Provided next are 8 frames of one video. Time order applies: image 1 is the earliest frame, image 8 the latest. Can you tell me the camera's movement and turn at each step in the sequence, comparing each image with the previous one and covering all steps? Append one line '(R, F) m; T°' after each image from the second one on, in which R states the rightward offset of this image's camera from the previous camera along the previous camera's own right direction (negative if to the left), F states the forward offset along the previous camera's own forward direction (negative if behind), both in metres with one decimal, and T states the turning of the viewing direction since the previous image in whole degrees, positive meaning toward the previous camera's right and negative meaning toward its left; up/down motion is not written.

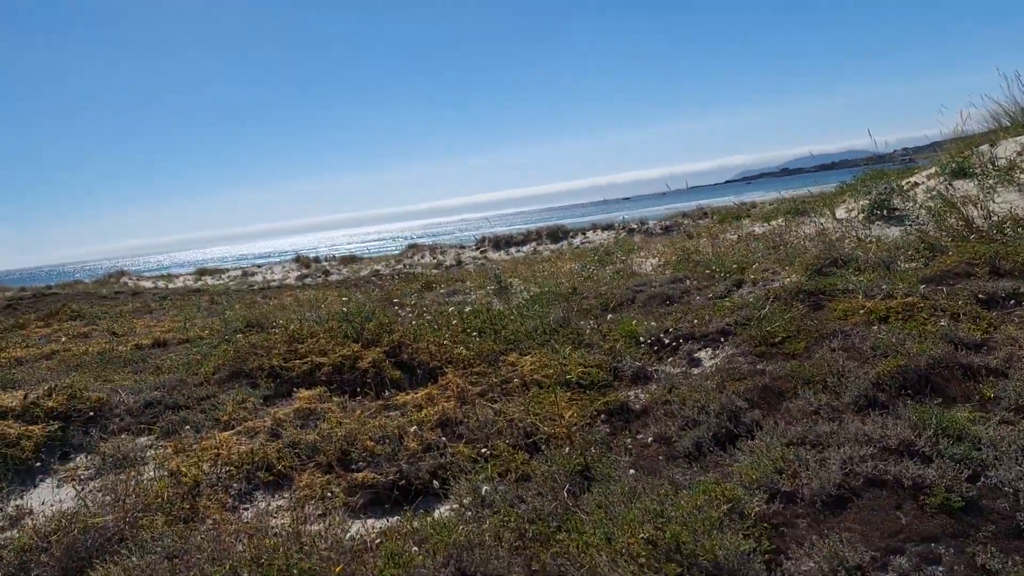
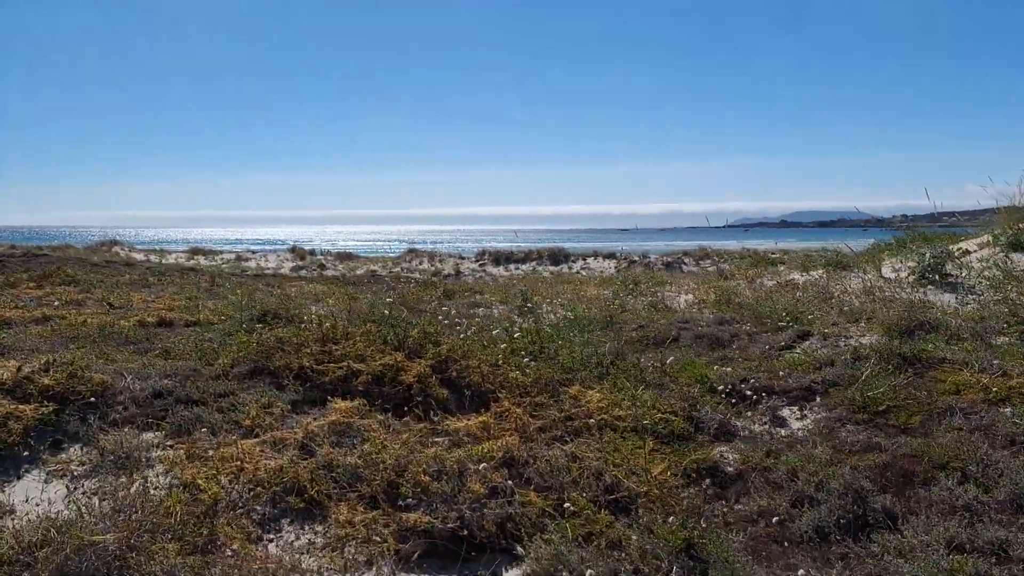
(-0.5, +0.4) m; +1°
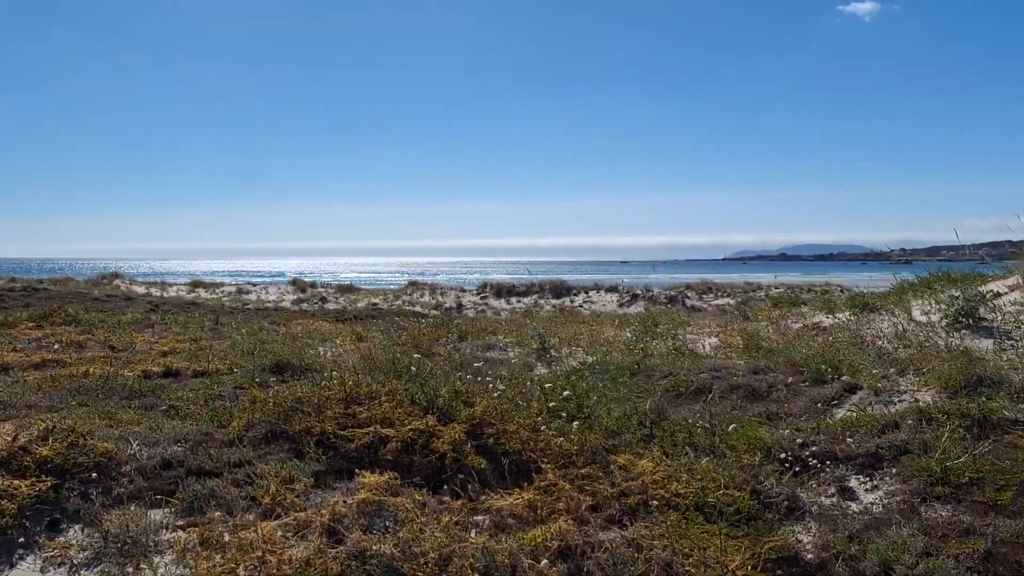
(-0.2, +0.2) m; 0°
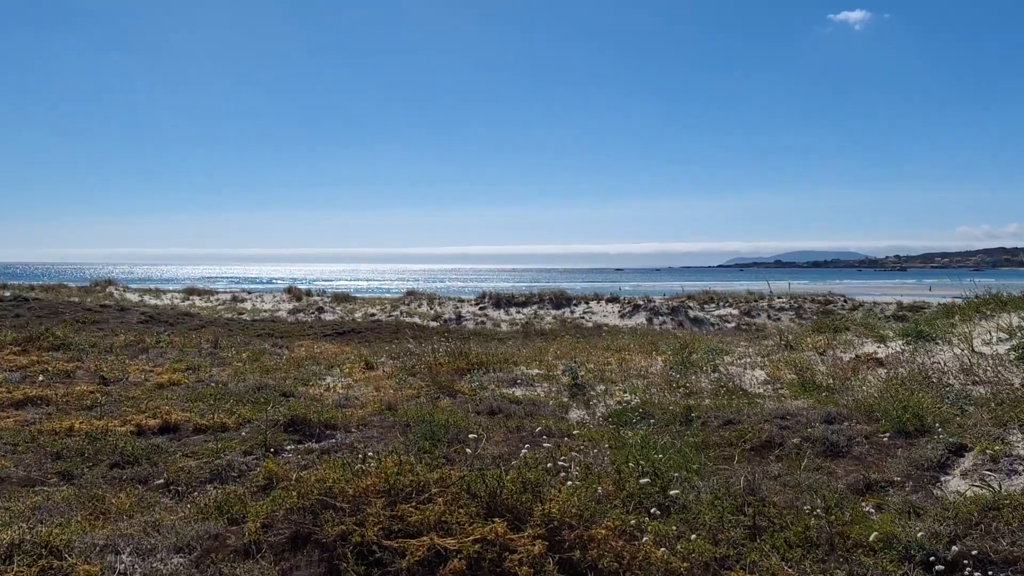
(-0.4, +0.6) m; 0°
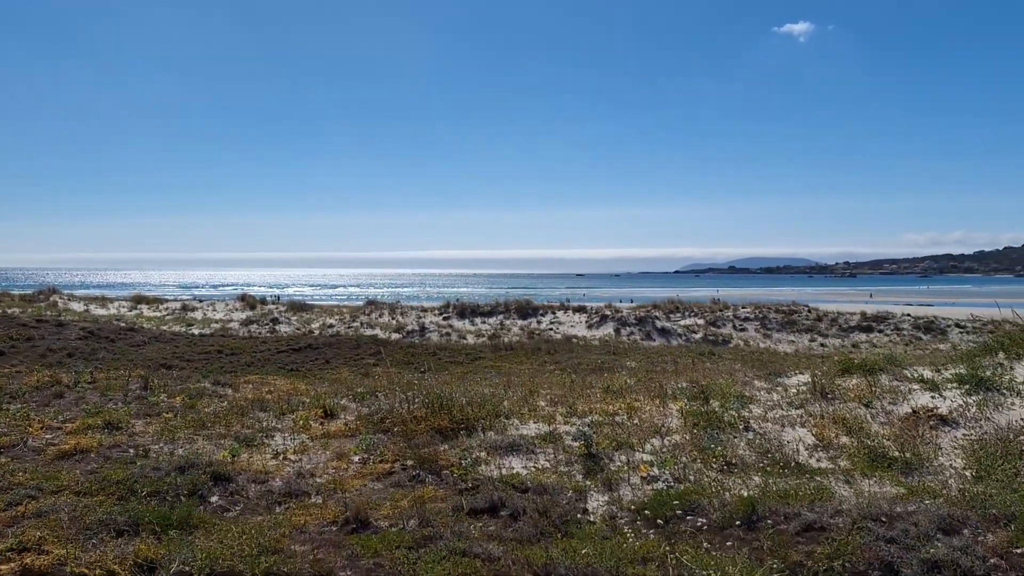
(-0.3, +1.2) m; +4°
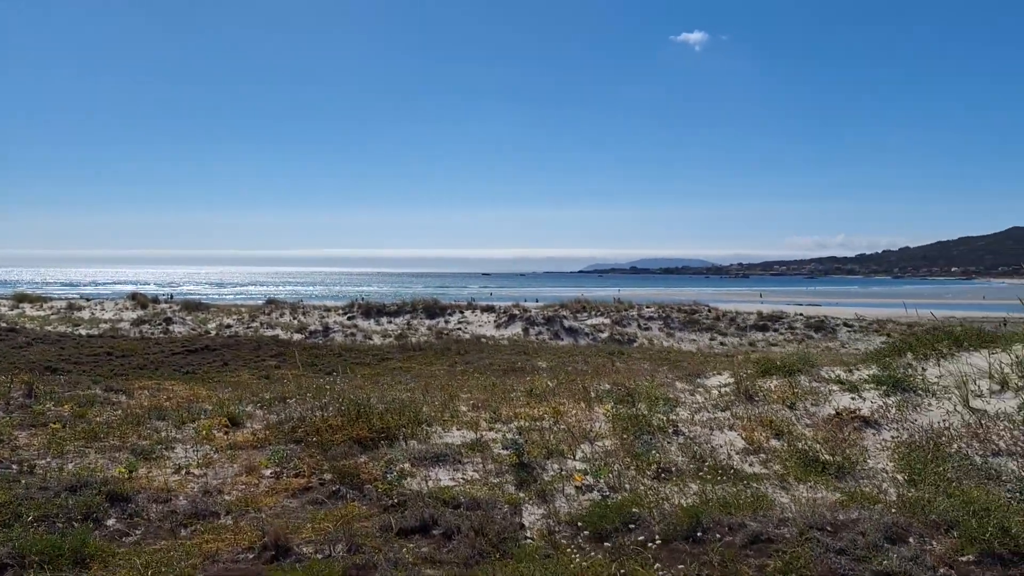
(-0.1, +0.4) m; +8°
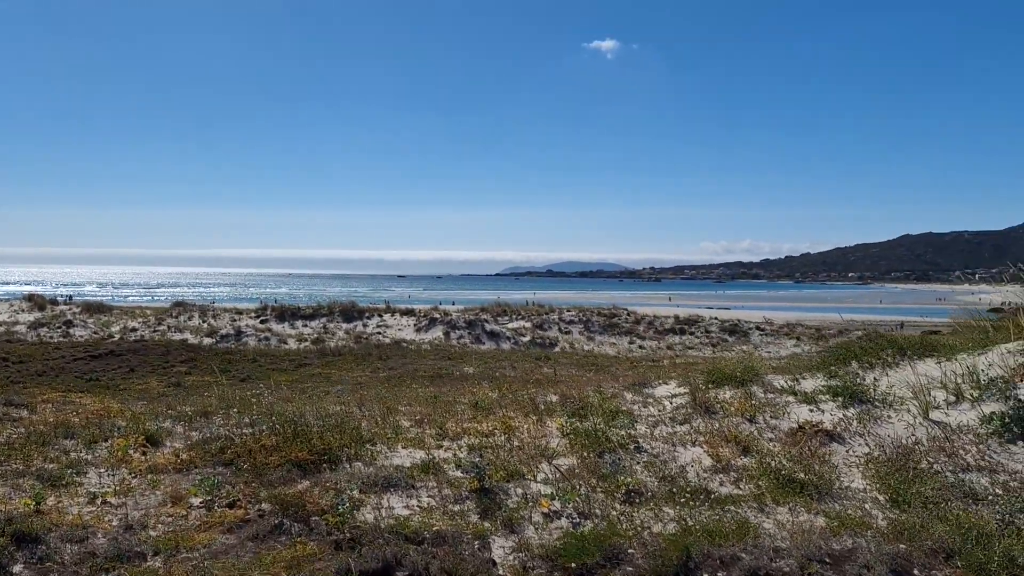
(-0.3, +0.4) m; +6°
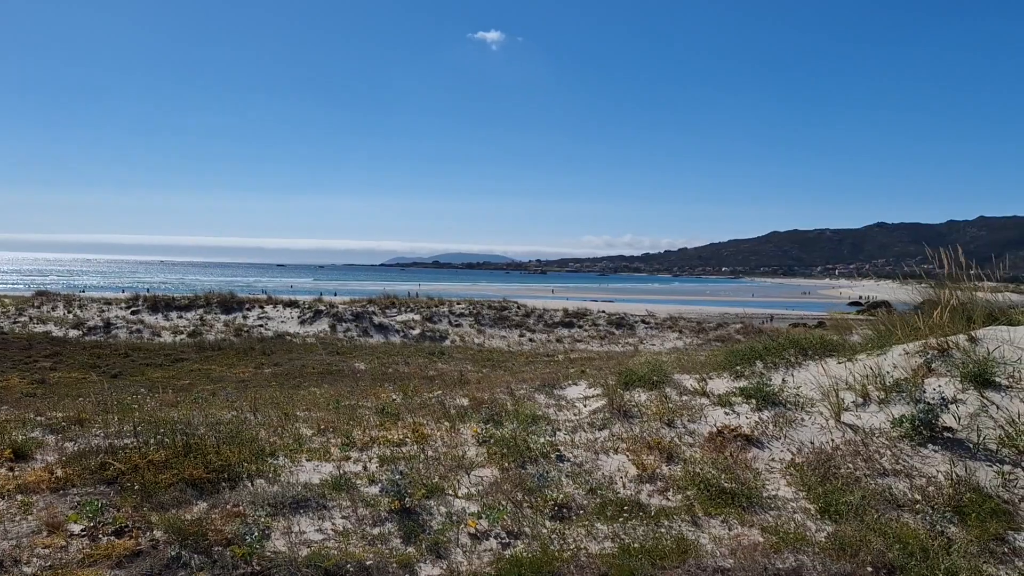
(-0.2, +0.4) m; +10°
